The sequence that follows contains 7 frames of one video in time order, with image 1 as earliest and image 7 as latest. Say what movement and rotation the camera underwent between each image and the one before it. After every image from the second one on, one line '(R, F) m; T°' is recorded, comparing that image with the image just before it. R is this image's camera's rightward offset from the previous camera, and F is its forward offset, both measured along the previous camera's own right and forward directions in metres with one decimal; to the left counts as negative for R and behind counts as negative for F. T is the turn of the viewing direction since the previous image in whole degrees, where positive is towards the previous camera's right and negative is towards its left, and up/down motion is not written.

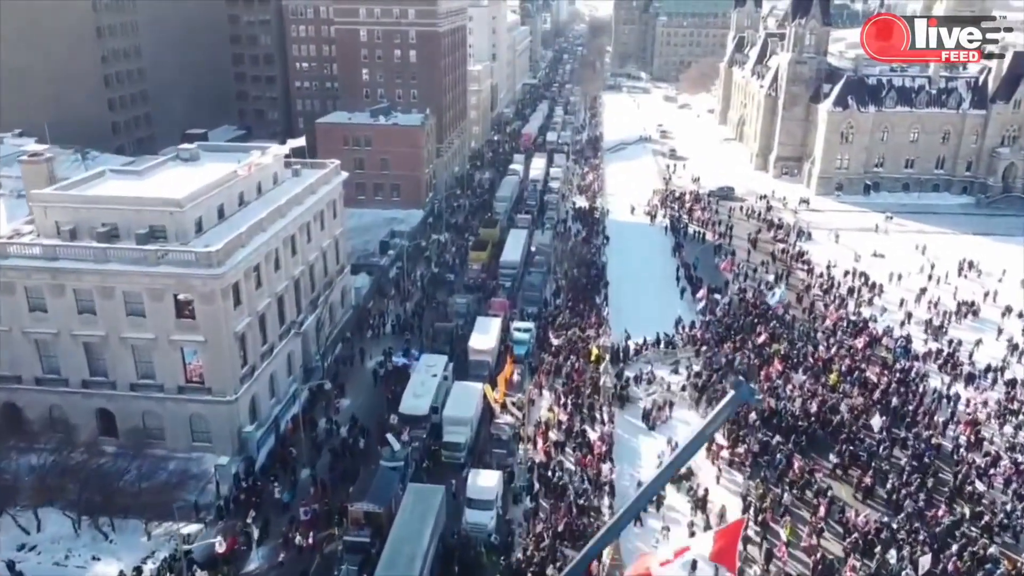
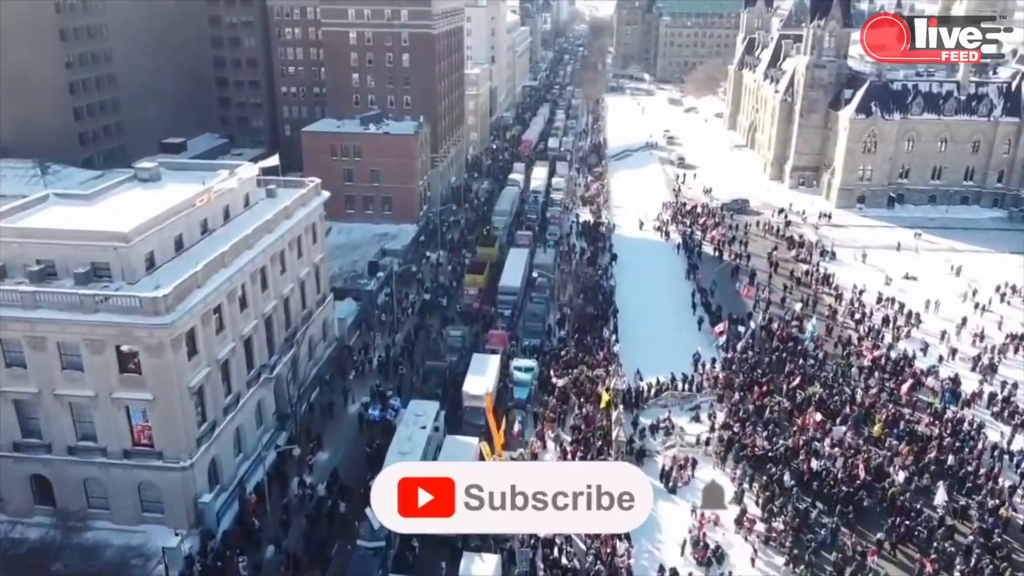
(0.0, +4.7) m; 0°
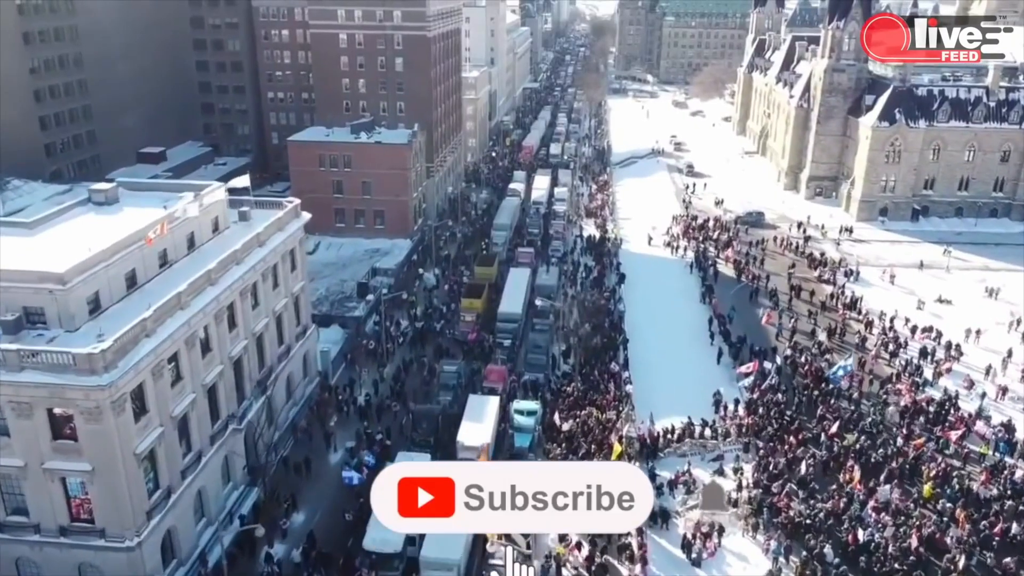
(0.0, +4.1) m; 0°
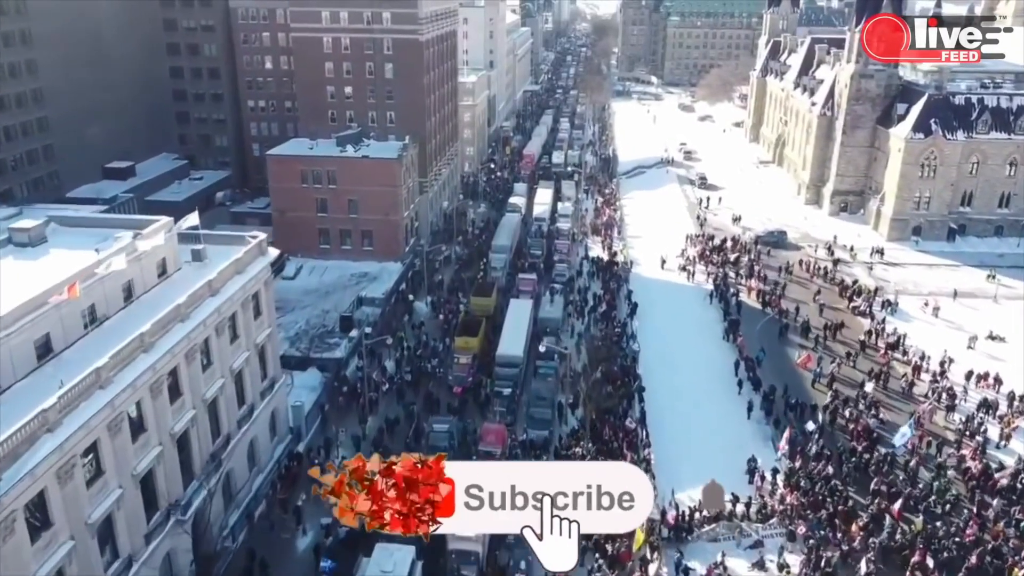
(0.0, +5.3) m; 0°
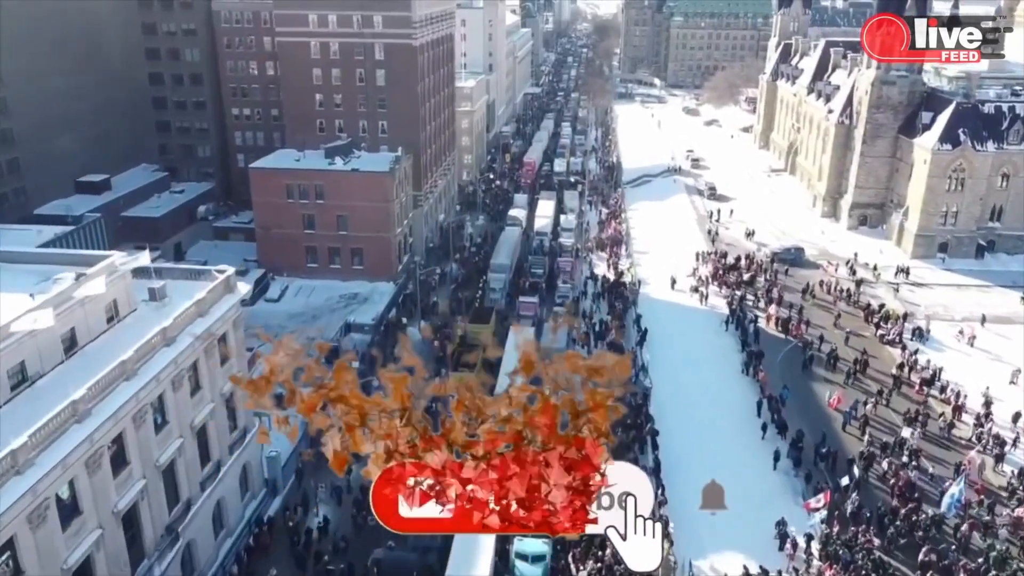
(0.0, +3.6) m; 0°
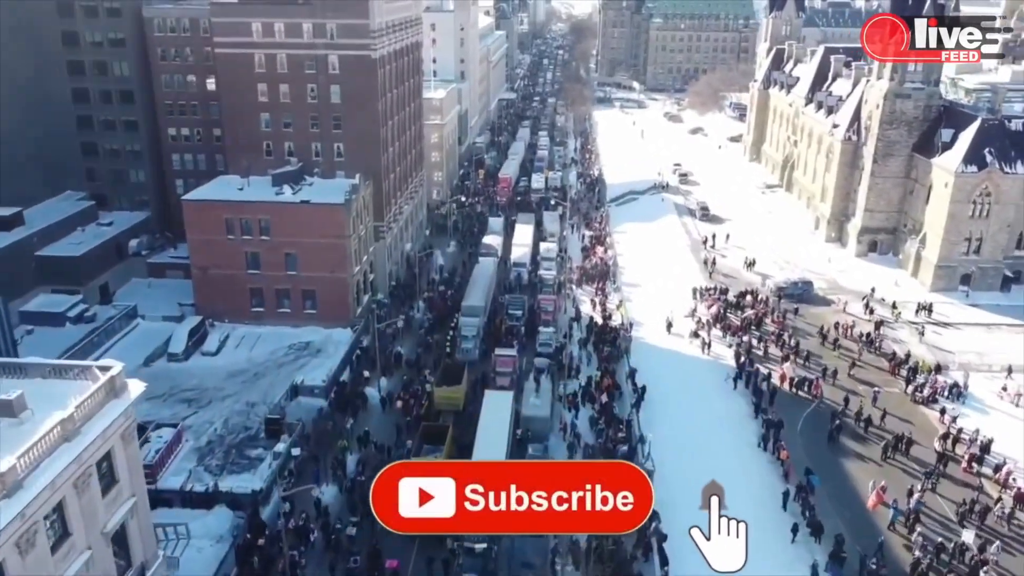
(+0.2, +6.5) m; +2°
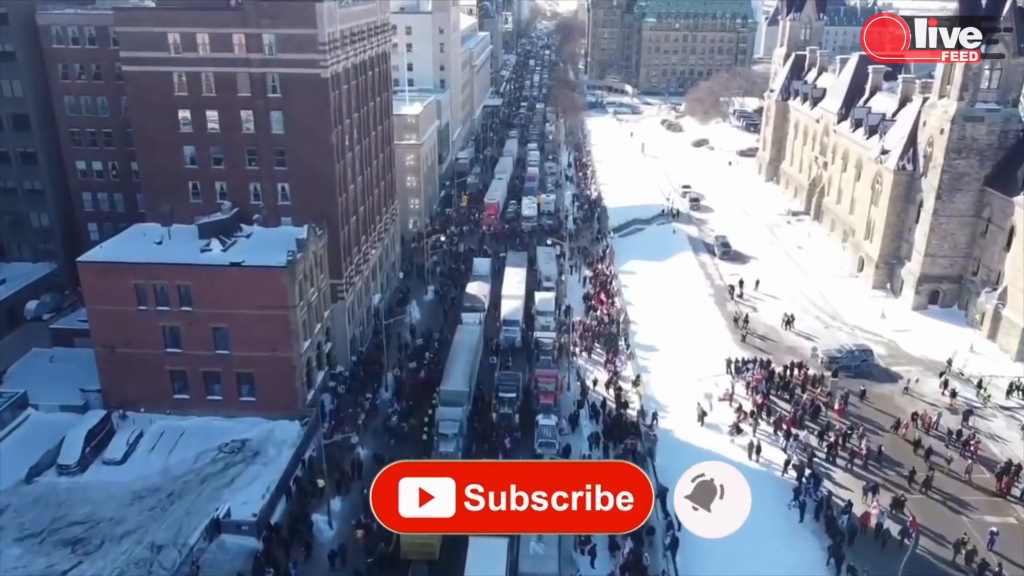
(-0.2, +9.8) m; +1°
